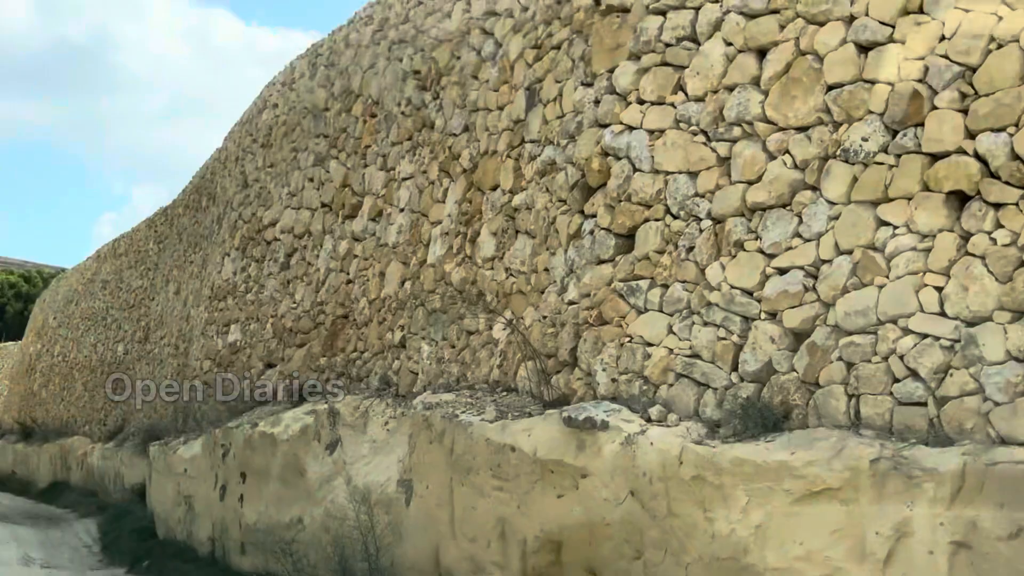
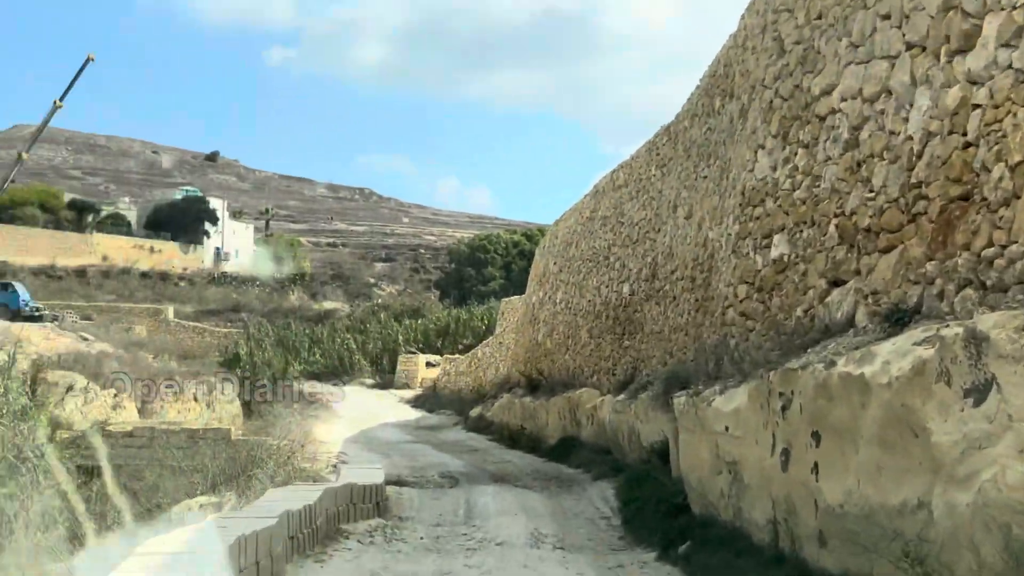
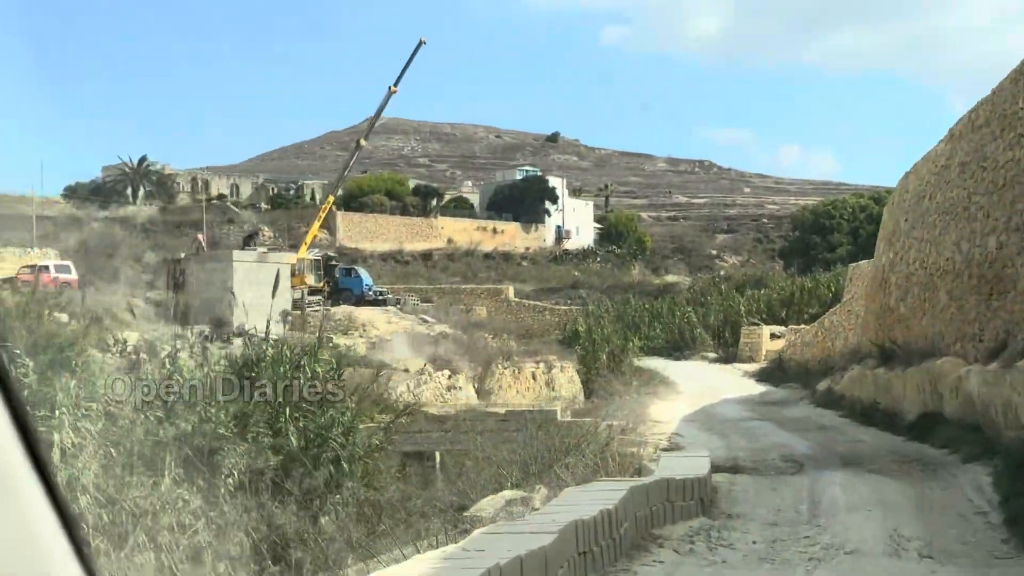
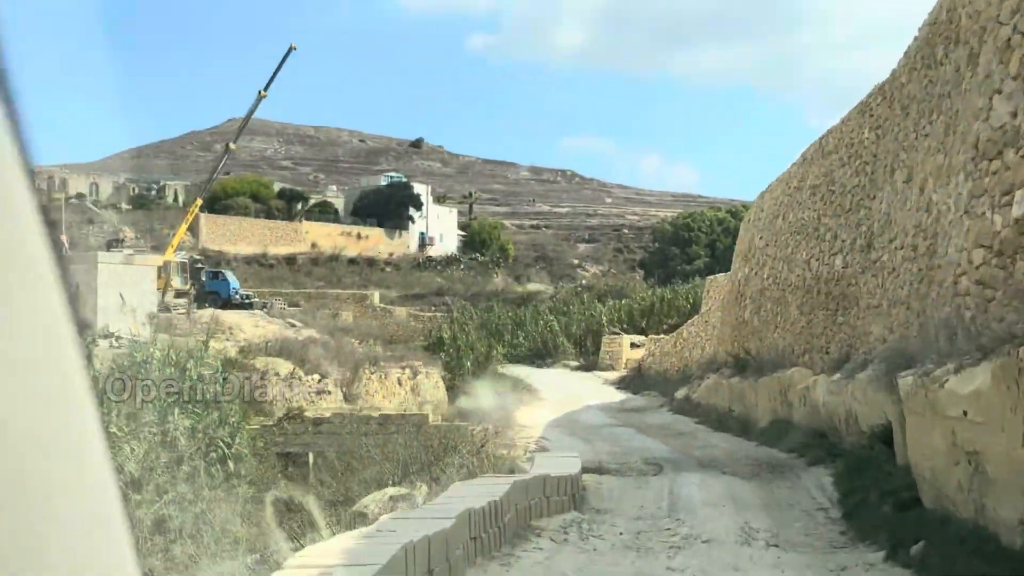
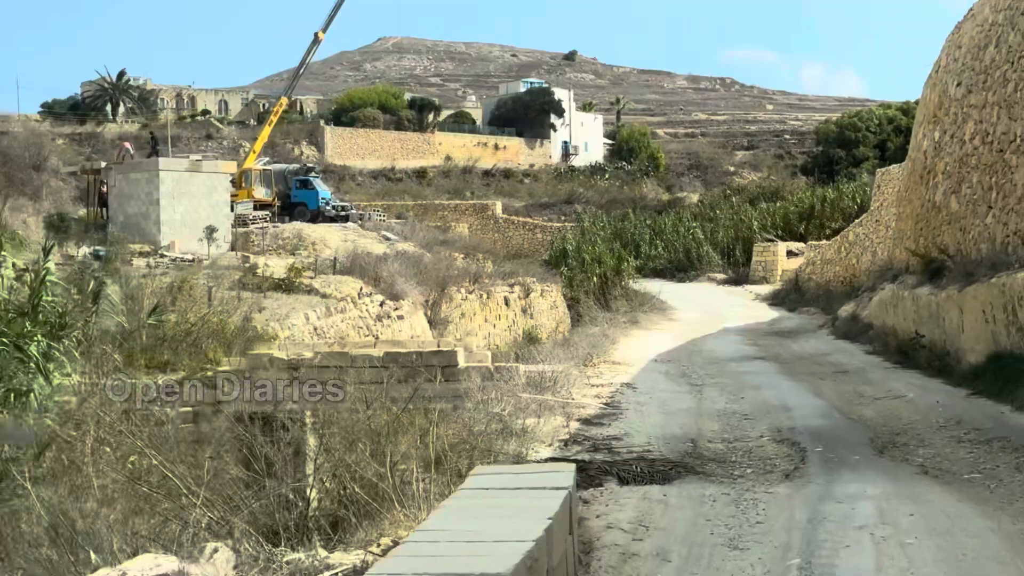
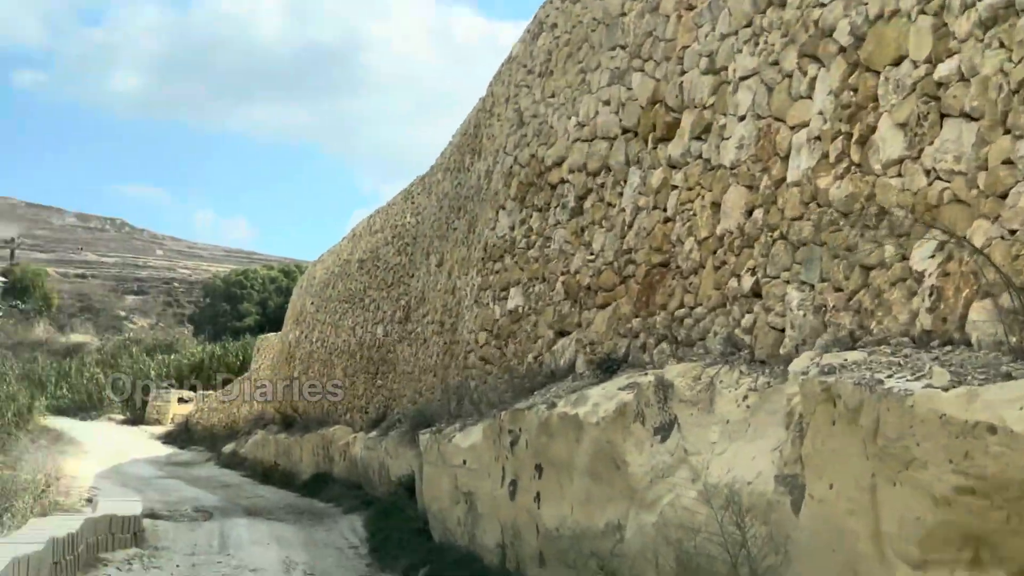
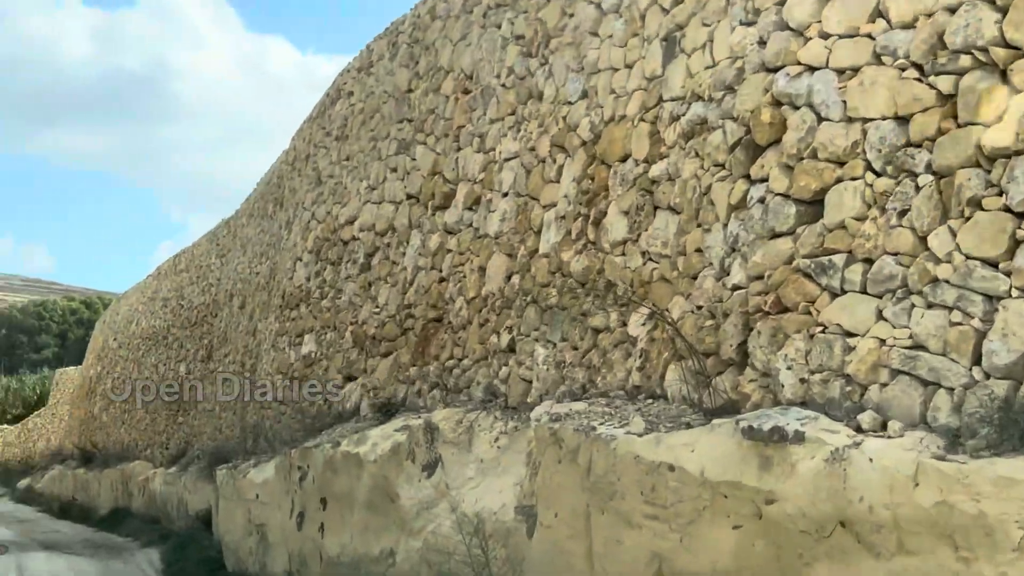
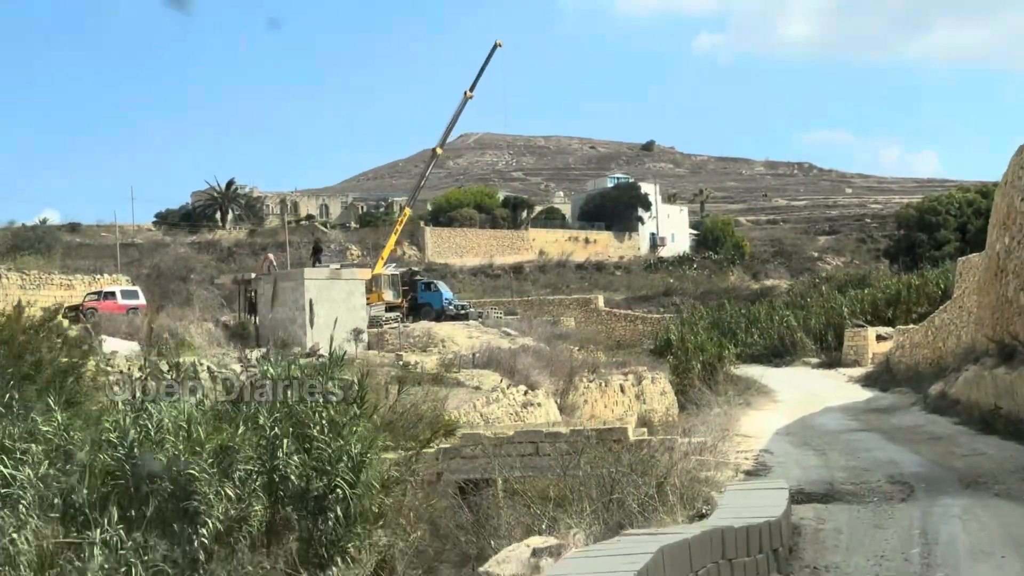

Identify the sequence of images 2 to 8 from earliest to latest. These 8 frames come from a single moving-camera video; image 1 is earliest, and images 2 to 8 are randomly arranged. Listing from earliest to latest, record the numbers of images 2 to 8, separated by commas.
7, 6, 2, 4, 3, 8, 5
